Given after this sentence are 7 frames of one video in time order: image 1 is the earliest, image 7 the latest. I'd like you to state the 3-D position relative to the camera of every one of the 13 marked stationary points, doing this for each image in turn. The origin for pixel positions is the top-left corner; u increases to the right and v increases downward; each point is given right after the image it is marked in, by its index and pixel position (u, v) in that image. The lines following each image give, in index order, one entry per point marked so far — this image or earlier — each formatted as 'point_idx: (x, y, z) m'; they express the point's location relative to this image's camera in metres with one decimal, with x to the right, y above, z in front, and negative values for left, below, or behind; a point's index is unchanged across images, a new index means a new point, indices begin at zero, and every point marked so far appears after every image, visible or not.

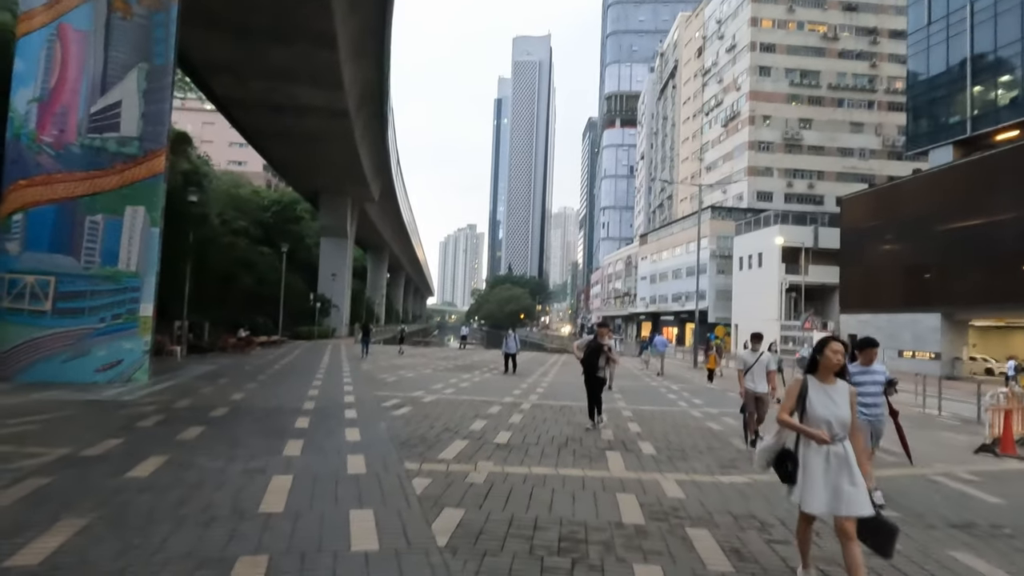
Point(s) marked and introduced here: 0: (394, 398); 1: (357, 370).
0: (-2.3, -2.2, +12.0) m
1: (-4.8, -2.6, +19.0) m
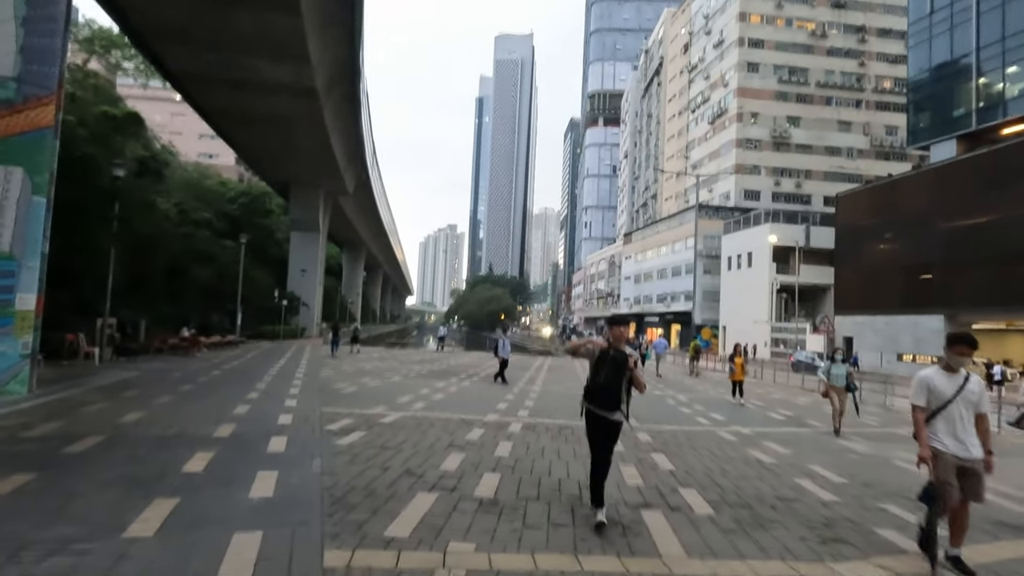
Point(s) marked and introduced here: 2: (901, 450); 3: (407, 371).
0: (-2.5, -2.0, +9.3) m
1: (-5.2, -2.4, +16.2) m
2: (+6.3, -2.6, +9.9) m
3: (-3.4, -2.7, +19.7) m
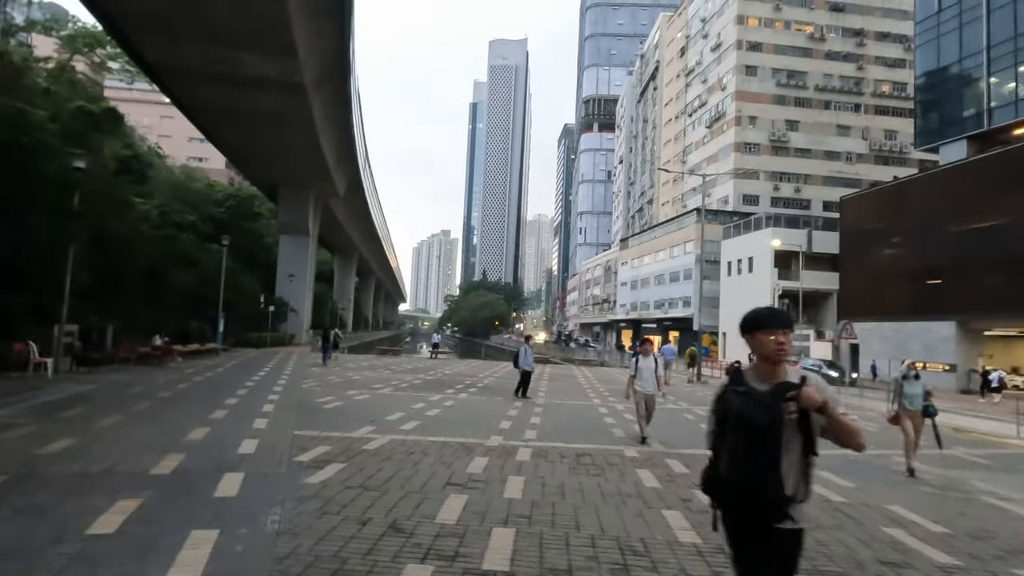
0: (-2.4, -2.0, +7.8) m
1: (-5.2, -2.5, +14.7) m
2: (+6.5, -2.7, +8.5) m
3: (-3.4, -2.8, +18.2) m
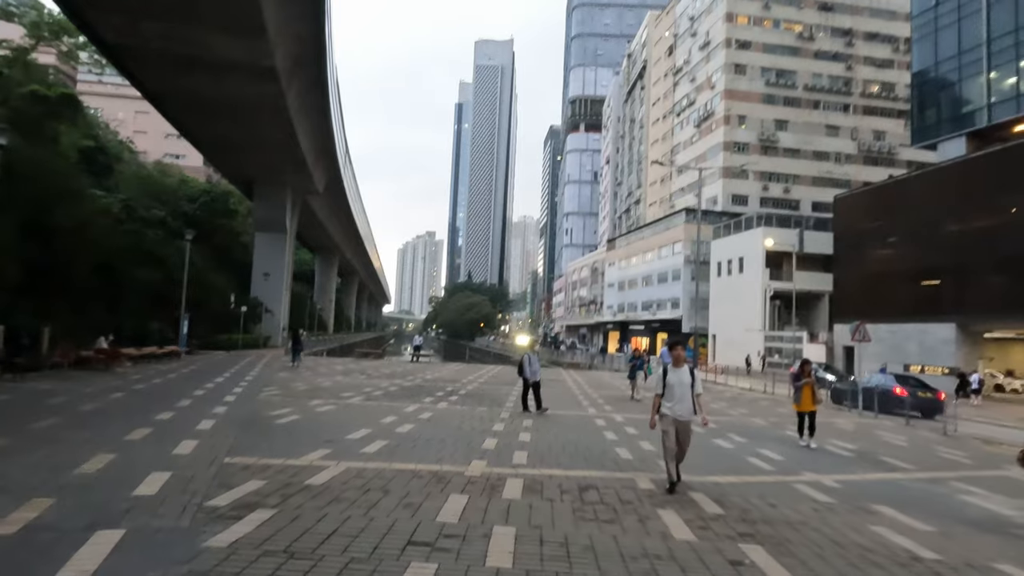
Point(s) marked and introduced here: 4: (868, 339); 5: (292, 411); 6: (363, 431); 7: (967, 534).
0: (-2.5, -1.9, +6.1) m
1: (-5.5, -2.4, +12.9) m
2: (+6.3, -2.6, +7.0) m
3: (-3.8, -2.8, +16.4) m
4: (+10.4, -1.5, +17.8) m
5: (-4.2, -2.3, +11.5) m
6: (-2.4, -2.3, +9.6) m
7: (+4.3, -2.3, +5.8) m
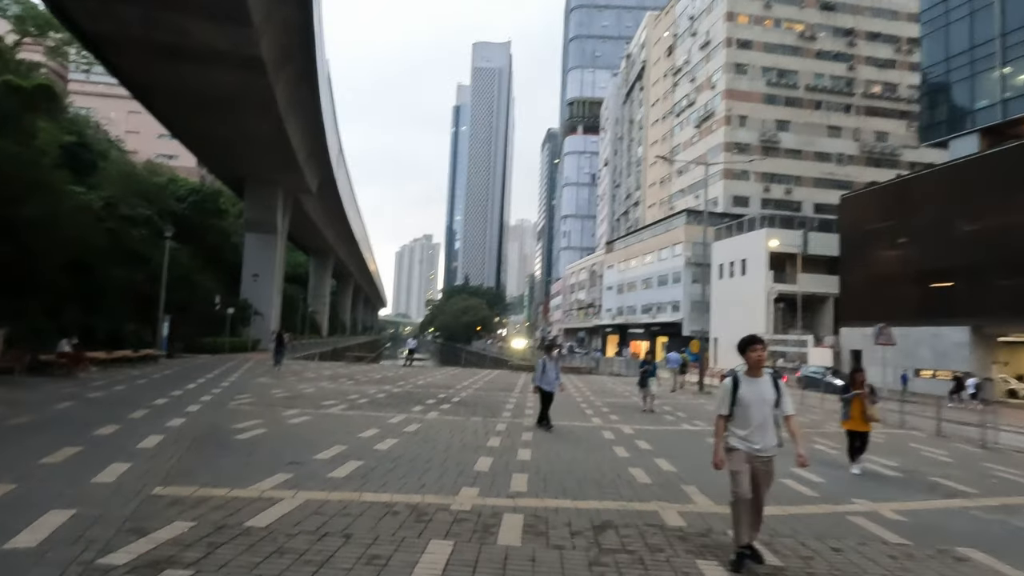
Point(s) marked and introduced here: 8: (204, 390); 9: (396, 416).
0: (-2.6, -1.8, +4.7) m
1: (-5.6, -2.3, +11.5) m
2: (+6.3, -2.5, +5.7) m
3: (-3.9, -2.7, +15.1) m
4: (+10.3, -1.5, +16.5) m
5: (-4.2, -2.3, +10.2) m
6: (-2.4, -2.2, +8.3) m
7: (+4.3, -2.2, +4.5) m
8: (-7.5, -2.5, +14.9) m
9: (-2.3, -2.6, +12.1) m
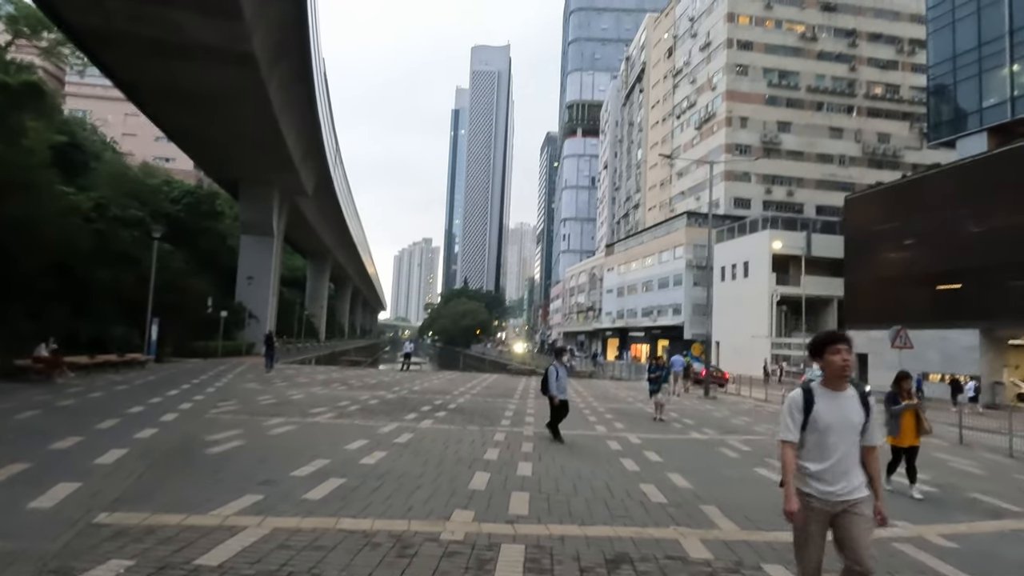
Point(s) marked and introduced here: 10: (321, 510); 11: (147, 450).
0: (-2.6, -1.8, +4.0) m
1: (-5.6, -2.3, +10.8) m
2: (+6.3, -2.5, +5.0) m
3: (-3.9, -2.7, +14.3) m
4: (+10.3, -1.5, +15.8) m
5: (-4.2, -2.3, +9.4) m
6: (-2.4, -2.2, +7.6) m
7: (+4.3, -2.2, +3.8) m
8: (-7.5, -2.5, +14.1) m
9: (-2.3, -2.6, +11.4) m
10: (-1.7, -2.0, +5.5) m
11: (-4.6, -2.0, +7.8) m
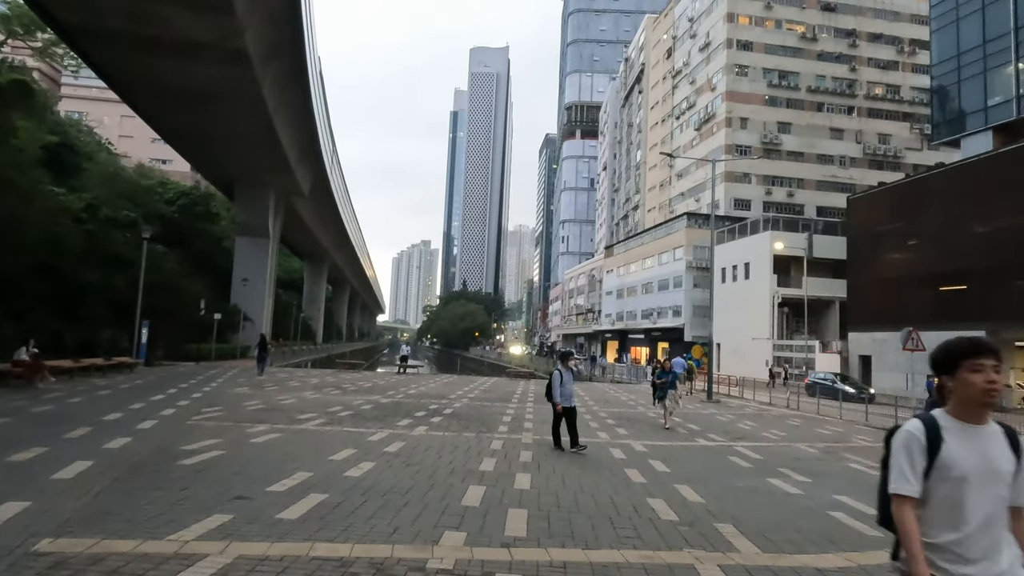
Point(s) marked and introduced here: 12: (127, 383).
0: (-2.6, -1.7, +3.4) m
1: (-5.6, -2.3, +10.2) m
2: (+6.2, -2.4, +4.4) m
3: (-3.9, -2.8, +13.8) m
4: (+10.2, -1.5, +15.2) m
5: (-4.2, -2.2, +8.9) m
6: (-2.4, -2.2, +7.0) m
7: (+4.3, -2.2, +3.2) m
8: (-7.6, -2.5, +13.5) m
9: (-2.4, -2.6, +10.8) m
10: (-1.7, -2.0, +4.9) m
11: (-4.7, -2.0, +7.3) m
12: (-11.3, -2.8, +18.0) m
